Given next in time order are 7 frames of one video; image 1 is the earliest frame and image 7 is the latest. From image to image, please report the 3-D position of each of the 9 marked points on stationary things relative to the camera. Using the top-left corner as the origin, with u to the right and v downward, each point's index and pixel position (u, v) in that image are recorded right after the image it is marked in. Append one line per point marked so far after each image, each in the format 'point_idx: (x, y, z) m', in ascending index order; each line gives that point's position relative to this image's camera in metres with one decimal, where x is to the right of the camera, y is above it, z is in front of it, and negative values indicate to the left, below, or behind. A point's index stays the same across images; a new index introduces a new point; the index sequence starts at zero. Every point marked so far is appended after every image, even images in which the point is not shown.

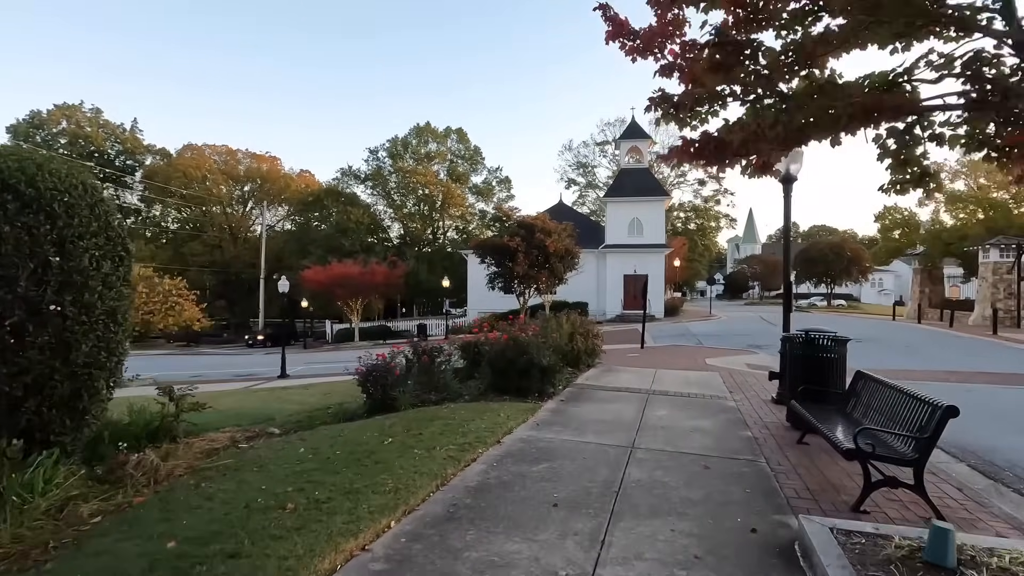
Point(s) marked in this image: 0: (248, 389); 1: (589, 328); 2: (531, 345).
0: (-8.1, -3.1, +16.3) m
1: (+1.7, -0.9, +11.7) m
2: (+0.3, -0.9, +8.0) m
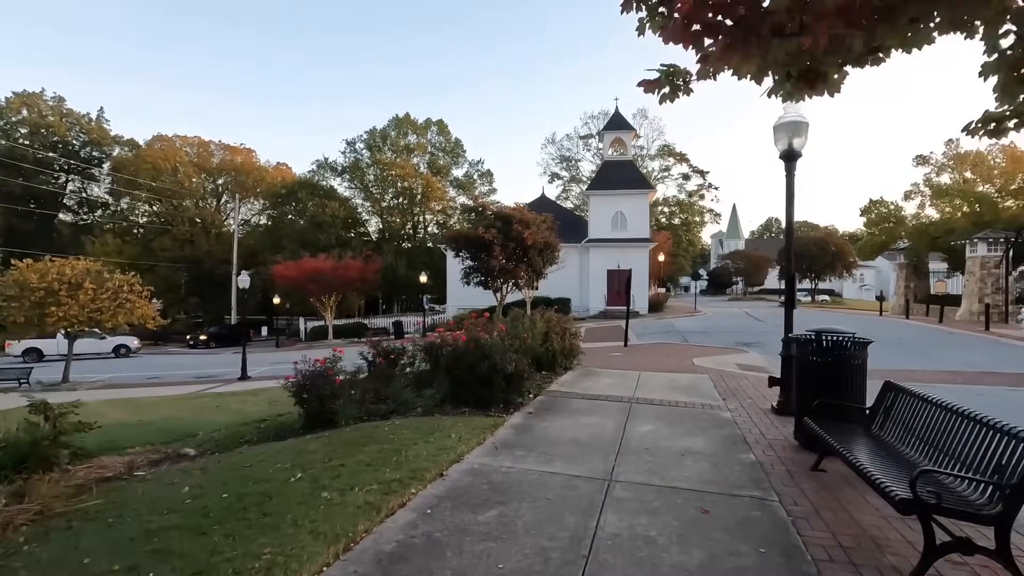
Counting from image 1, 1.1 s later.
0: (-8.8, -3.0, +14.9) m
1: (+1.1, -0.8, +10.5) m
2: (-0.2, -0.8, +6.8) m
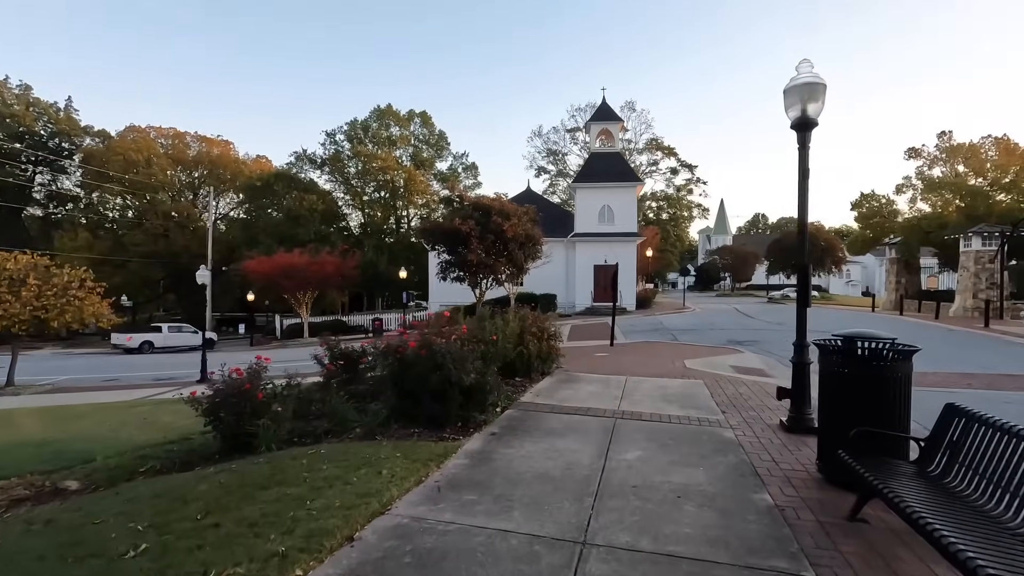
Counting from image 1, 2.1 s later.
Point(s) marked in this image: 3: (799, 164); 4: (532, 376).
0: (-9.4, -2.9, +13.5) m
1: (+0.6, -0.7, +9.4) m
2: (-0.7, -0.7, +5.6) m
3: (+3.2, +1.4, +6.0) m
4: (+0.3, -1.5, +8.8) m
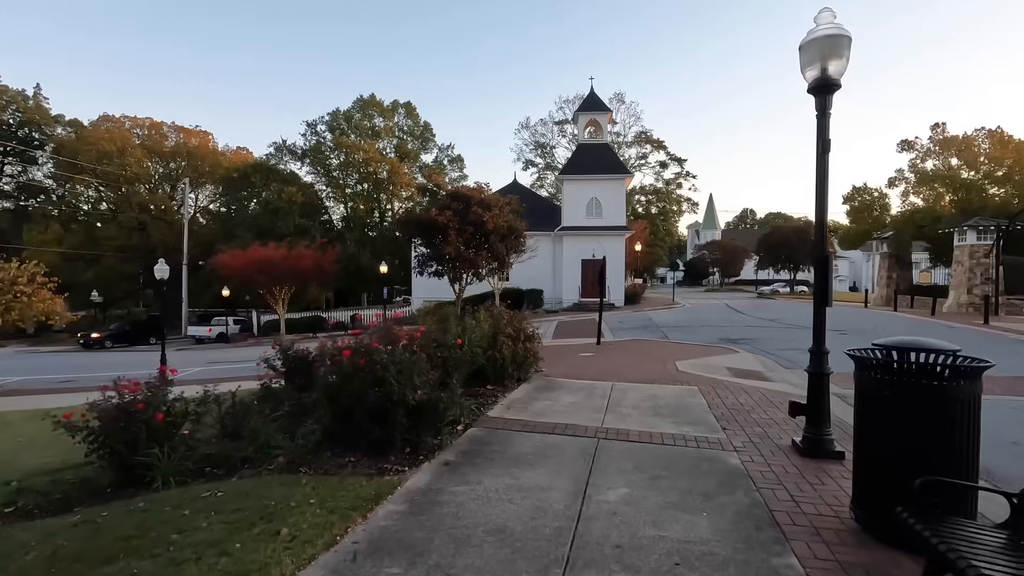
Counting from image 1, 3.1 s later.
0: (-10.0, -2.7, +12.3) m
1: (+0.1, -0.7, +8.3) m
2: (-1.0, -0.7, +4.5) m
3: (+2.9, +1.4, +5.0) m
4: (-0.1, -1.4, +7.8) m
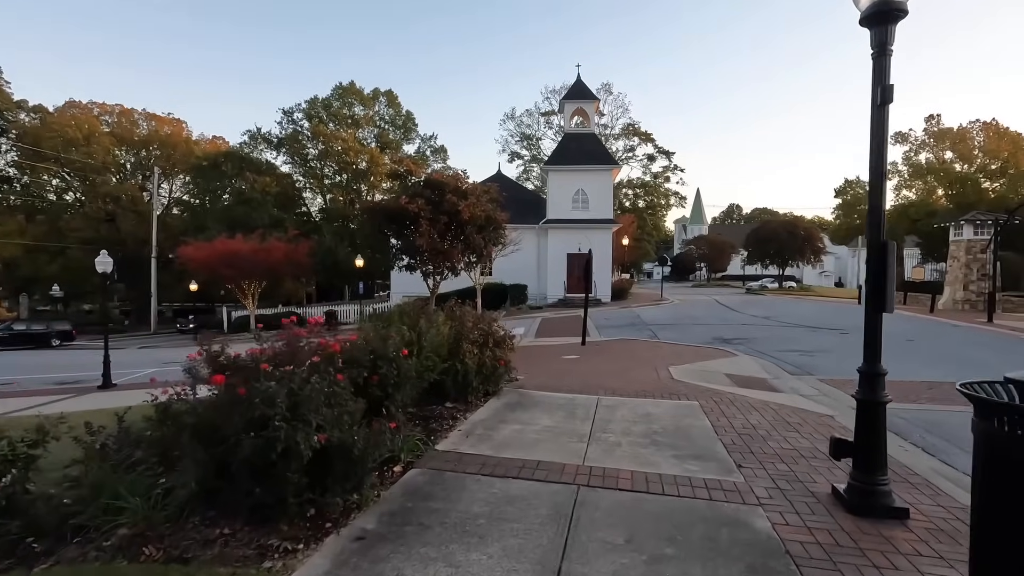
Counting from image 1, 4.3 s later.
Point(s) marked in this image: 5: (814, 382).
0: (-10.5, -2.6, +10.7) m
1: (-0.3, -0.6, +7.0) m
2: (-1.4, -0.7, +3.2) m
3: (+2.5, +1.4, +3.7) m
4: (-0.5, -1.4, +6.4) m
5: (+5.3, -1.7, +9.4) m
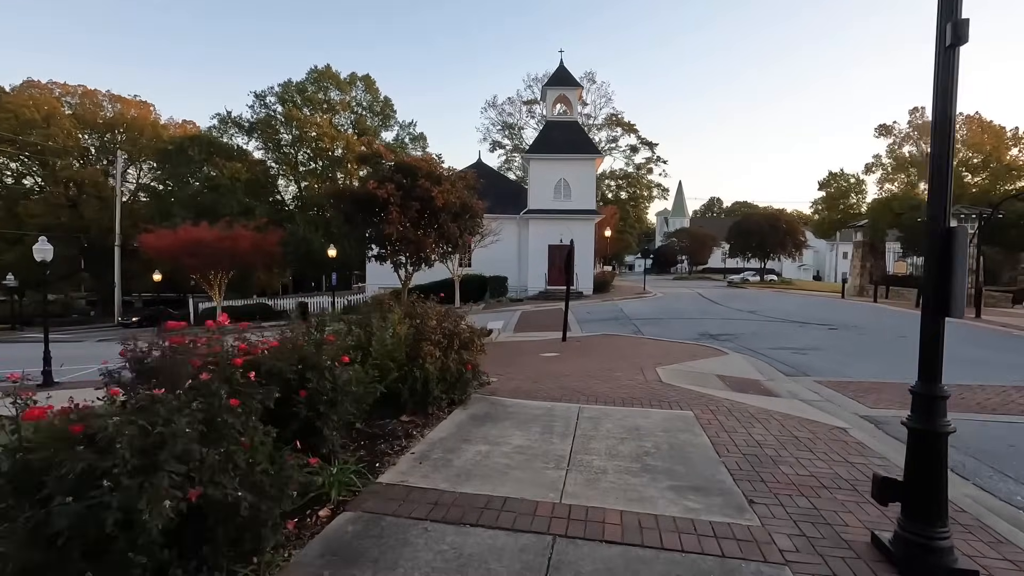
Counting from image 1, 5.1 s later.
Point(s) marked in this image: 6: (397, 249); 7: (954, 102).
0: (-11.0, -2.4, +9.5) m
1: (-0.7, -0.5, +6.1) m
2: (-1.6, -0.6, +2.2) m
3: (+2.3, +1.4, +2.8) m
4: (-0.9, -1.3, +5.5) m
5: (+4.9, -1.6, +8.7) m
6: (-3.2, +1.1, +14.6) m
7: (+2.4, +1.0, +2.8) m
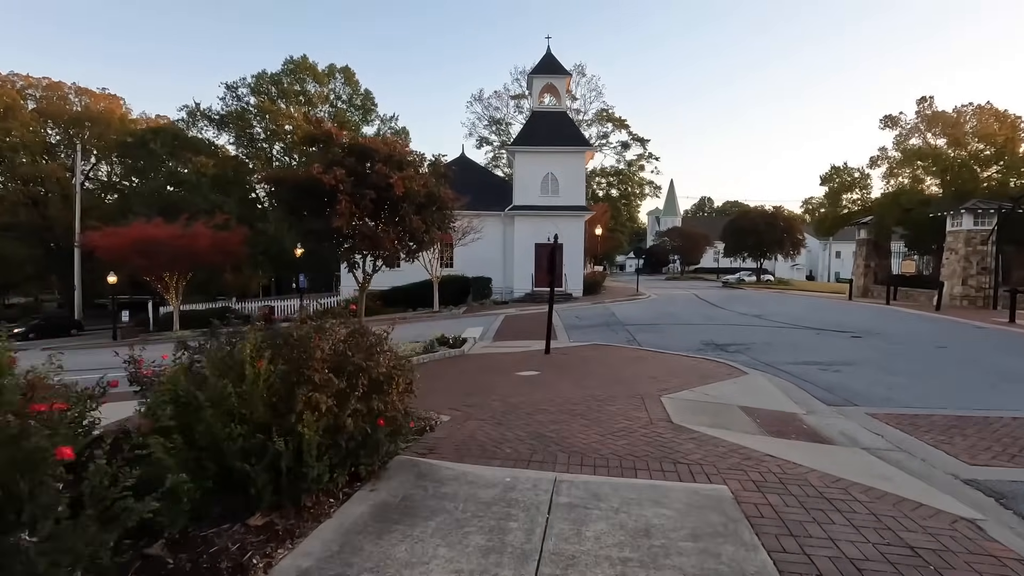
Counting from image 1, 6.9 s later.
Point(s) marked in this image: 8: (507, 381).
0: (-11.5, -2.6, +7.1) m
1: (-1.1, -0.6, +3.9) m
2: (-2.0, -0.7, 0.0) m
3: (+1.9, +1.4, +0.7) m
4: (-1.3, -1.4, +3.3) m
5: (+4.4, -1.6, +6.6) m
6: (-3.8, +1.0, +12.4) m
7: (+1.9, +0.9, +0.7) m
8: (0.0, -1.5, +8.7) m
